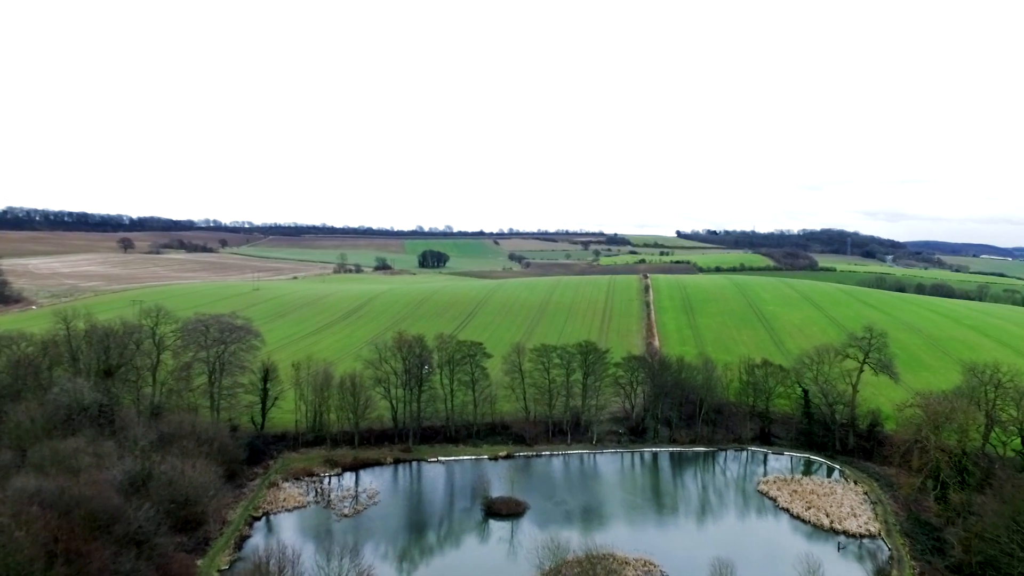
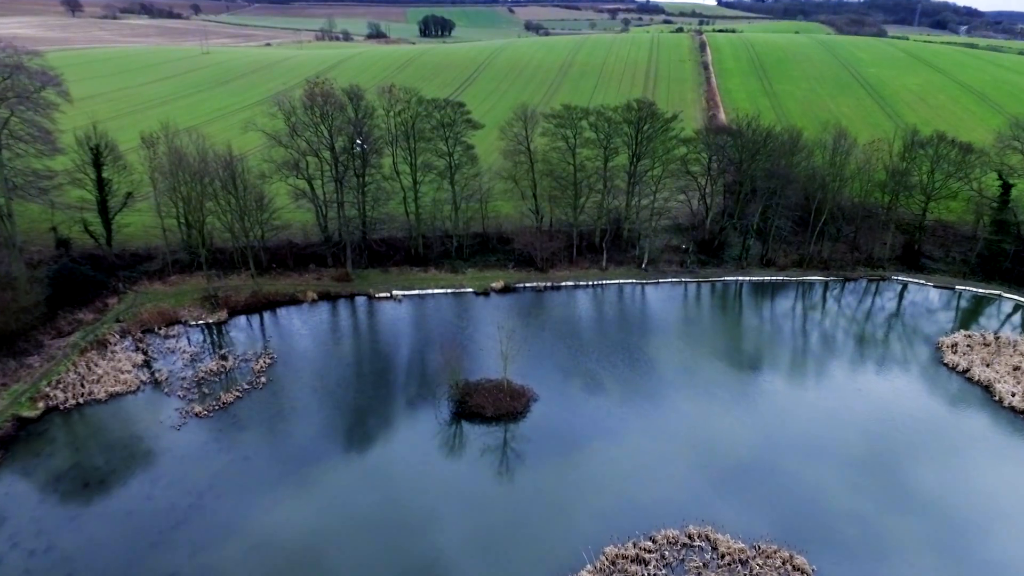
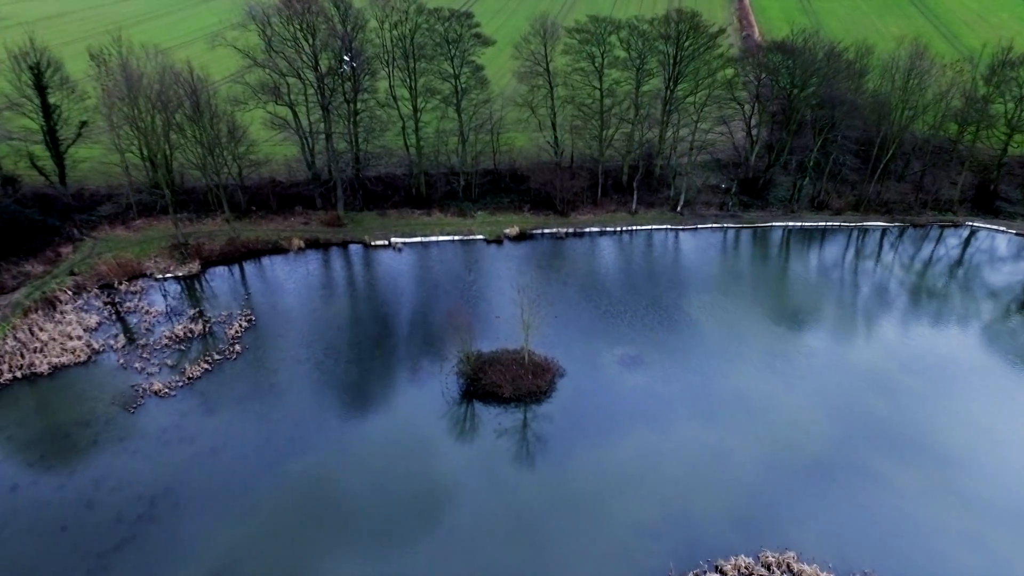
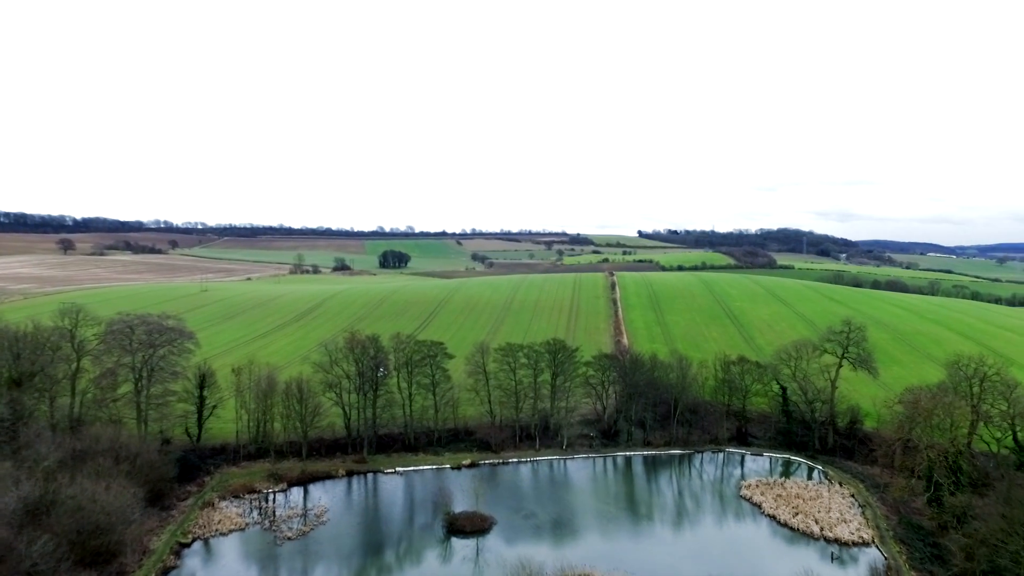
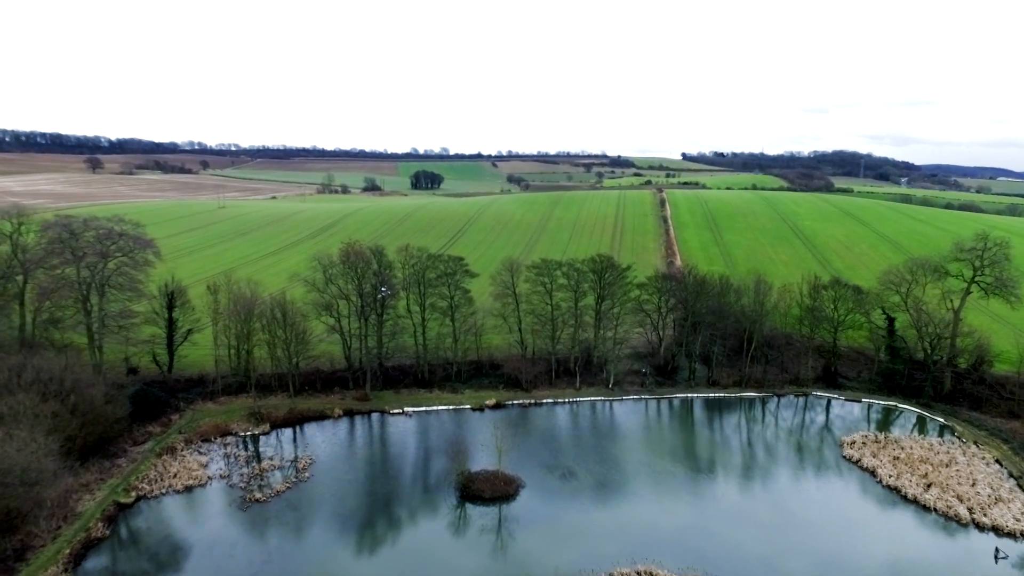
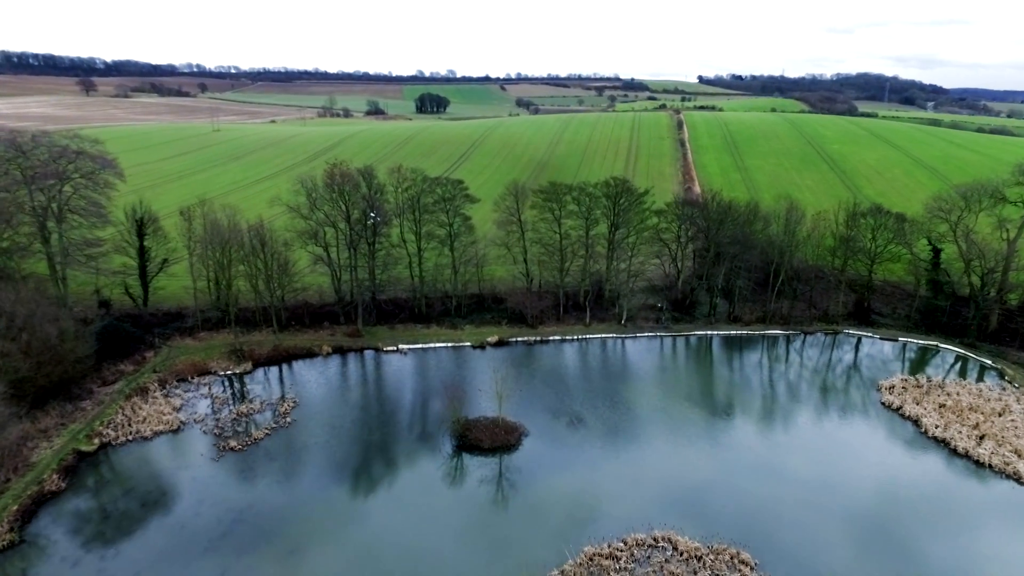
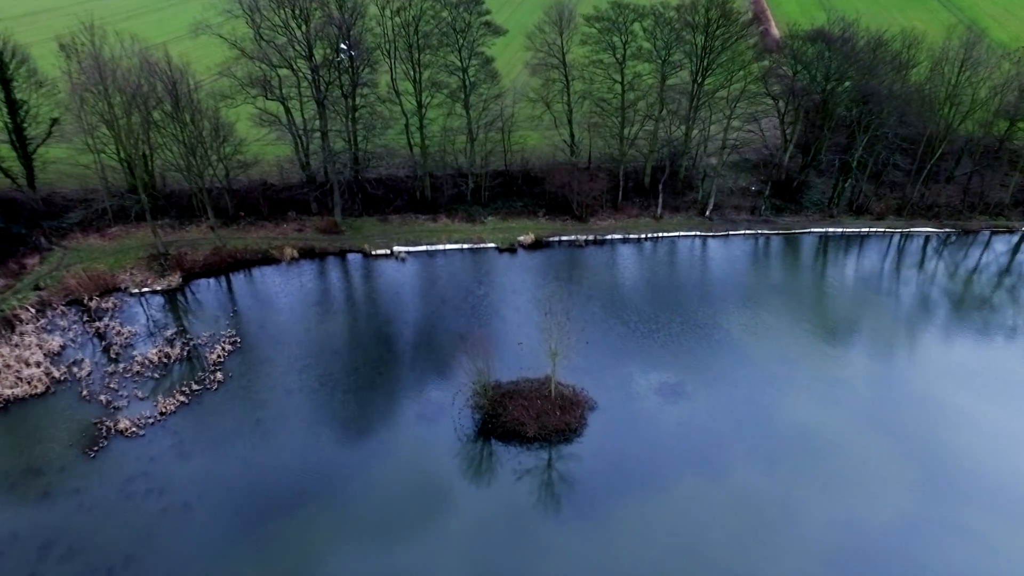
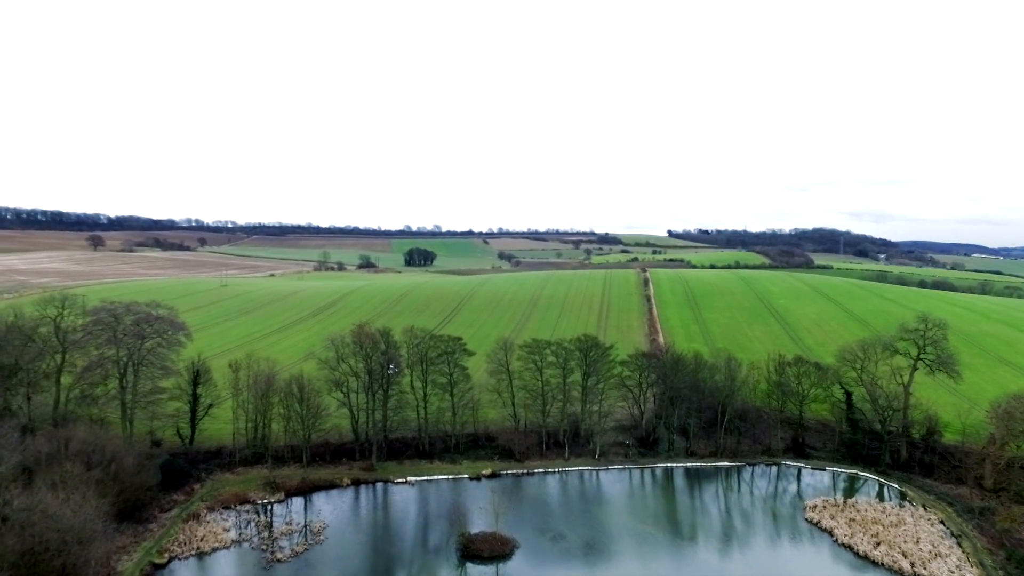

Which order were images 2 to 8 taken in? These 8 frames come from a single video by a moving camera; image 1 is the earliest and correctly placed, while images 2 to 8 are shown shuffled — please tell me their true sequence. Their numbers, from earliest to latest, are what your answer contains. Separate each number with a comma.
4, 8, 5, 6, 2, 3, 7
